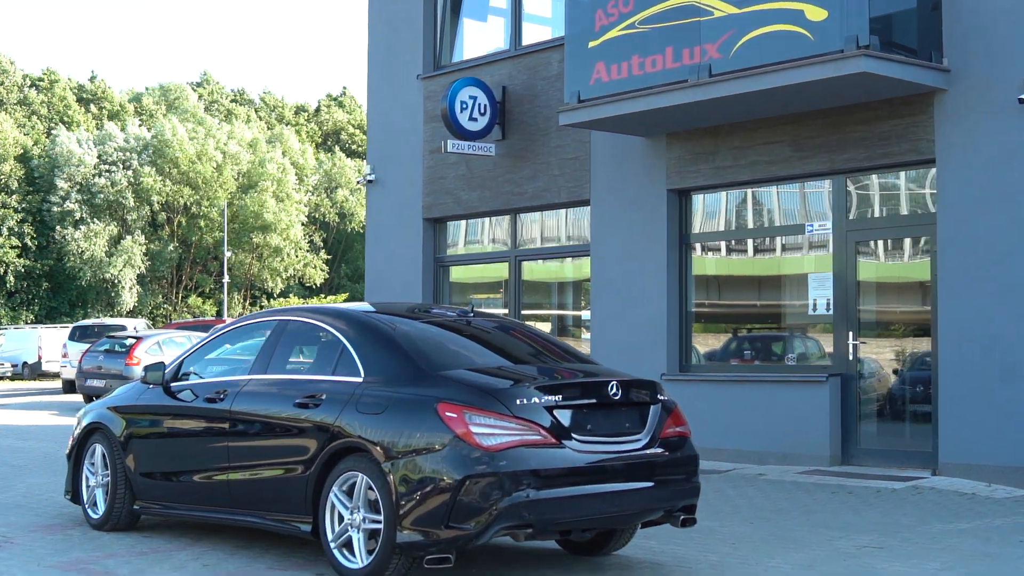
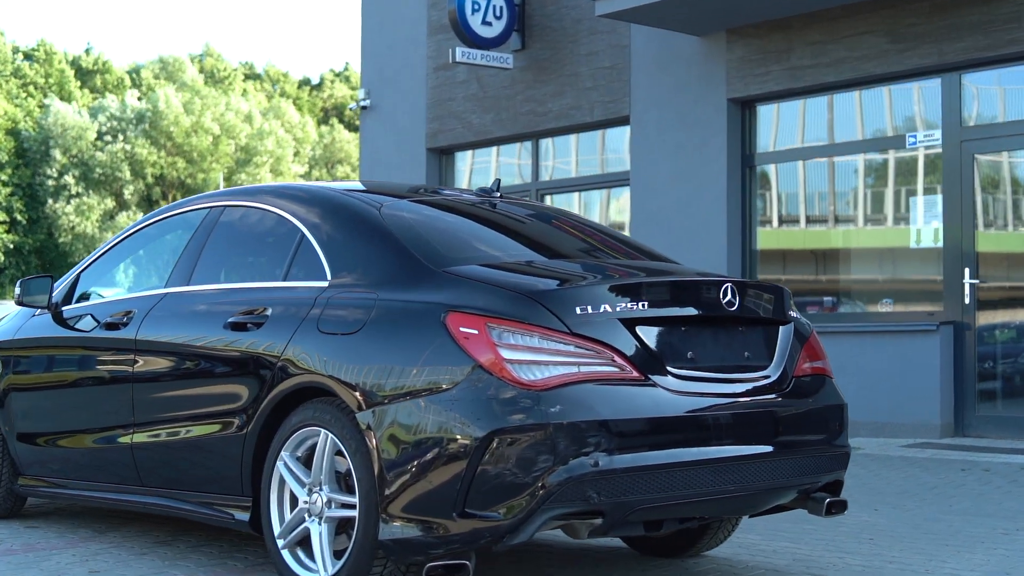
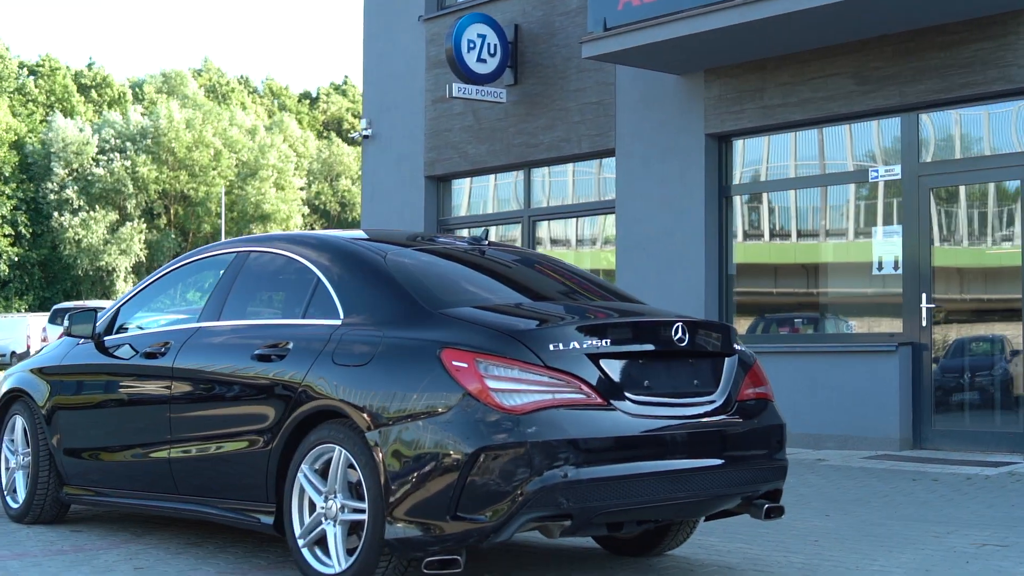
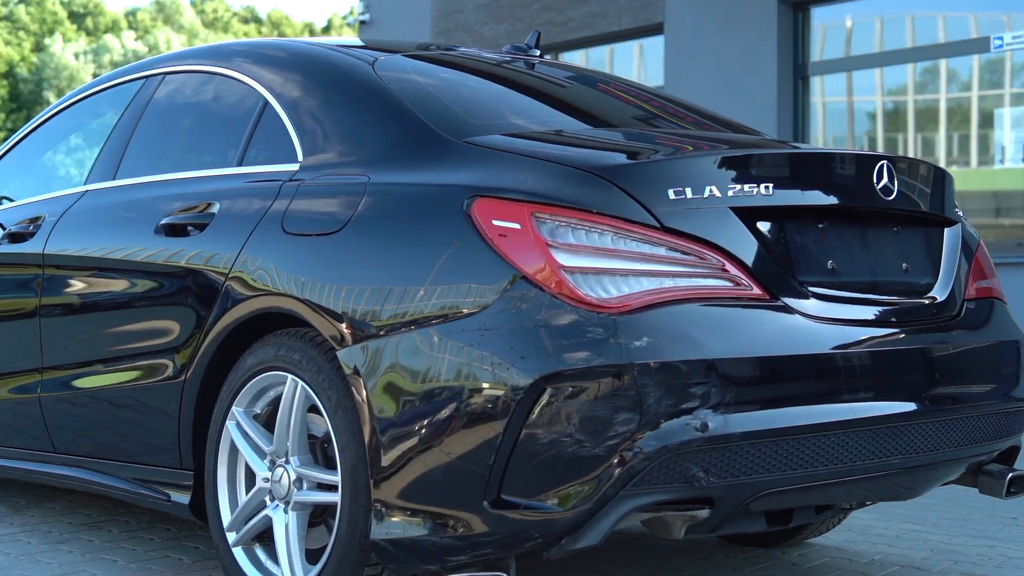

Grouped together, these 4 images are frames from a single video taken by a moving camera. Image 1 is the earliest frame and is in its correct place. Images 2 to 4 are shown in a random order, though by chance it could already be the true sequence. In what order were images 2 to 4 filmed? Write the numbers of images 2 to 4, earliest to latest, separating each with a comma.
3, 2, 4
